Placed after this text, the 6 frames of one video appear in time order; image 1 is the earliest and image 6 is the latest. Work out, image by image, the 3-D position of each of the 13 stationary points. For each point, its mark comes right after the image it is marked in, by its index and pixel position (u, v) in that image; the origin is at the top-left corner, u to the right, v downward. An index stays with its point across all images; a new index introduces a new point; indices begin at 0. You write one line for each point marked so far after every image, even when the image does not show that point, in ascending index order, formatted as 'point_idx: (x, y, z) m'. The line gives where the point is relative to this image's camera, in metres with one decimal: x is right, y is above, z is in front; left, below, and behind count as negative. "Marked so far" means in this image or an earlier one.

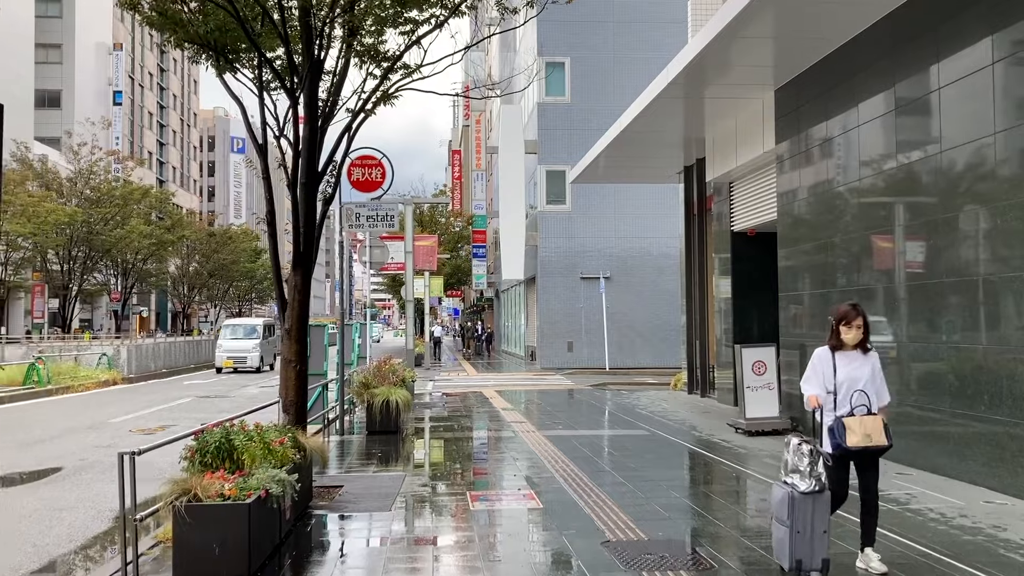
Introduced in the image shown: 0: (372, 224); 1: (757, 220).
0: (-2.2, +1.0, +12.3) m
1: (+4.4, +1.2, +14.1) m
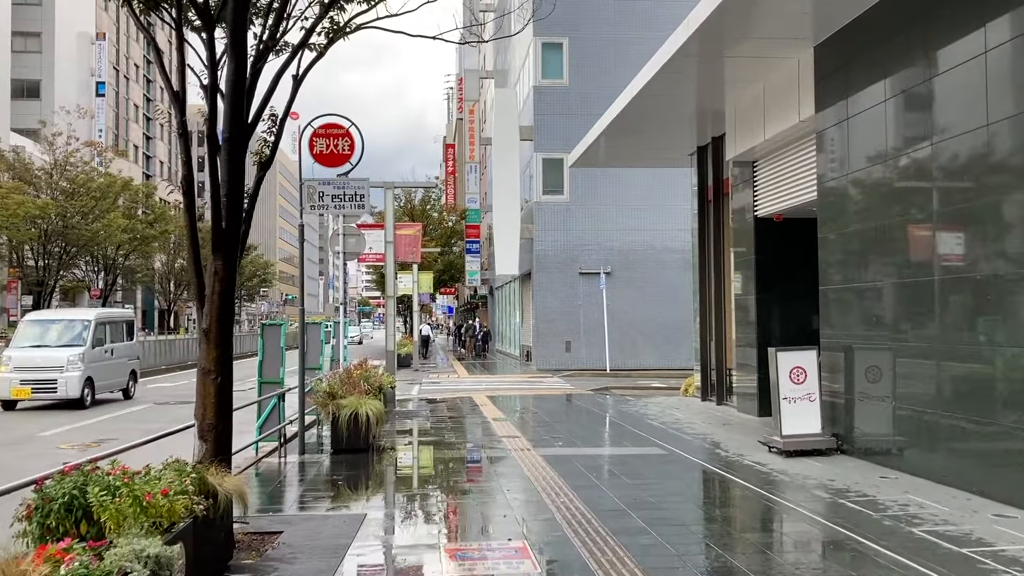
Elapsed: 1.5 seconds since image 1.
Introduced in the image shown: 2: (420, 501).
0: (-2.3, +1.1, +10.4) m
1: (+4.3, +1.3, +12.3) m
2: (-0.9, -2.2, +8.1) m
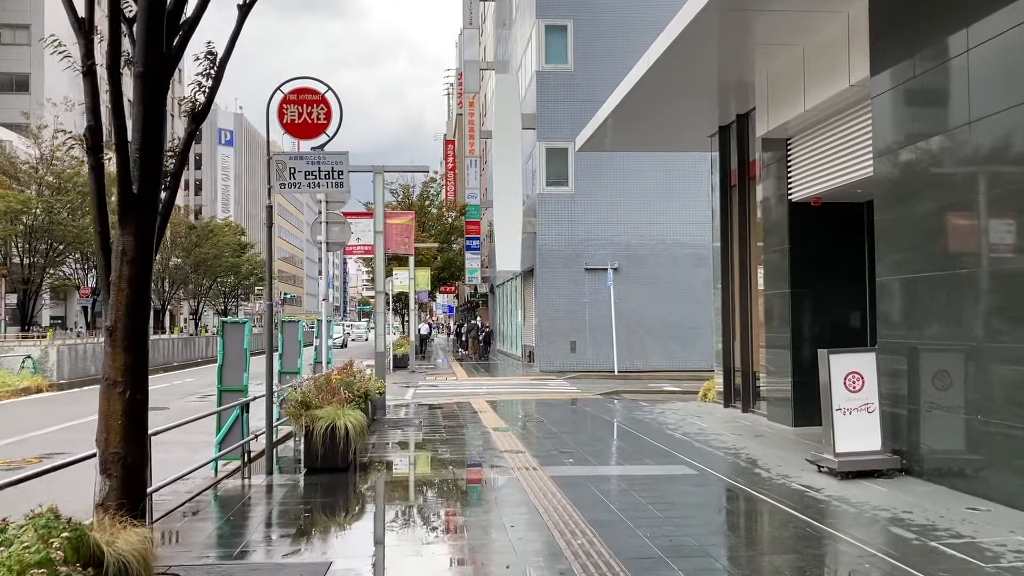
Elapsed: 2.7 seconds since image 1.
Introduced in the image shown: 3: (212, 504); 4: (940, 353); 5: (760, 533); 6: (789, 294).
0: (-2.3, +1.2, +8.9) m
1: (+4.4, +1.4, +10.8) m
2: (-0.9, -2.1, +6.6) m
3: (-3.0, -2.2, +7.8) m
4: (+4.3, -0.7, +7.8) m
5: (+2.1, -2.0, +6.3) m
6: (+4.2, -0.1, +11.7) m
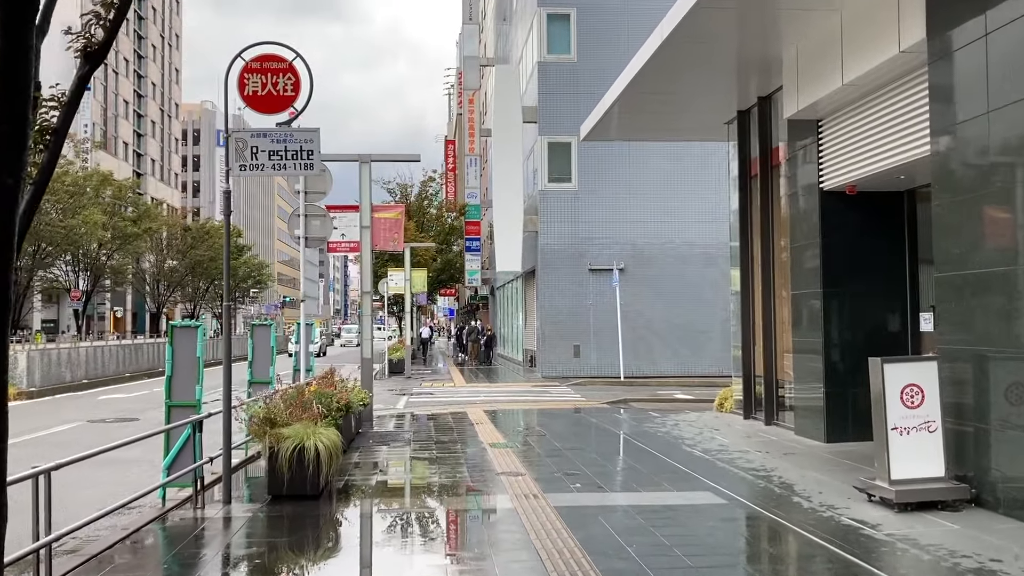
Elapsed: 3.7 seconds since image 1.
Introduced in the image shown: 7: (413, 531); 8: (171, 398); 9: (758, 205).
0: (-2.3, +1.2, +7.7) m
1: (+4.3, +1.4, +9.6) m
2: (-0.9, -2.1, +5.4) m
3: (-3.0, -2.2, +6.6) m
4: (+4.3, -0.6, +6.6) m
5: (+2.1, -2.0, +5.1) m
6: (+4.2, -0.1, +10.5) m
7: (-0.9, -2.1, +6.8) m
8: (-3.3, -1.0, +7.4) m
9: (+4.1, +1.4, +13.1) m
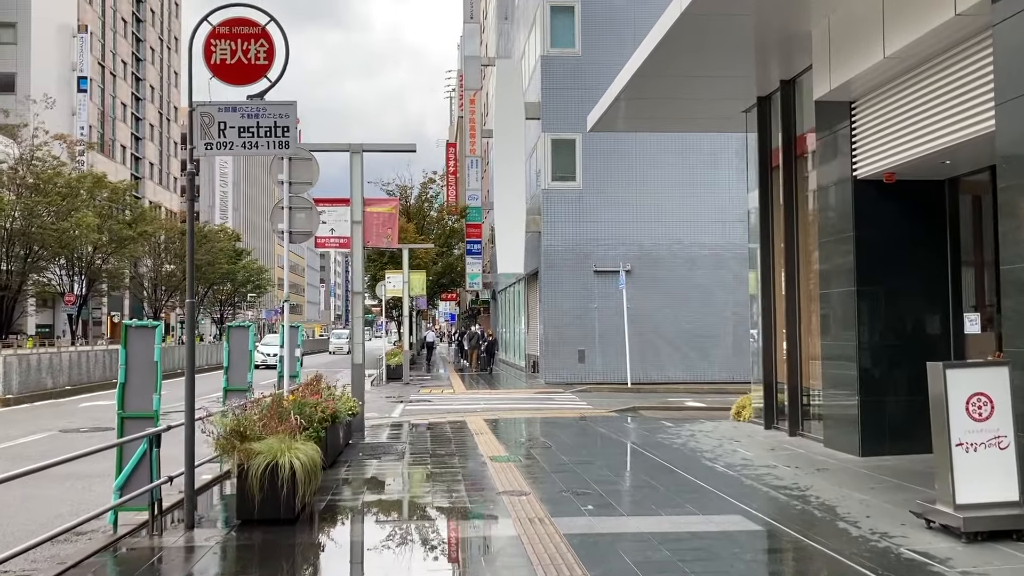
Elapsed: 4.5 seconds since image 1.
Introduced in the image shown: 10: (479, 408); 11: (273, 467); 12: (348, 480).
0: (-2.3, +1.2, +6.8) m
1: (+4.4, +1.5, +8.7) m
2: (-0.9, -2.0, +4.4) m
3: (-3.0, -2.1, +5.7) m
4: (+4.3, -0.6, +5.6) m
5: (+2.1, -1.9, +4.1) m
6: (+4.2, -0.1, +9.5) m
7: (-0.8, -2.1, +5.9) m
8: (-3.2, -1.0, +6.5) m
9: (+4.2, +1.4, +12.1) m
10: (-0.7, -2.6, +17.0) m
11: (-2.1, -1.5, +6.7) m
12: (-1.9, -2.2, +9.0) m
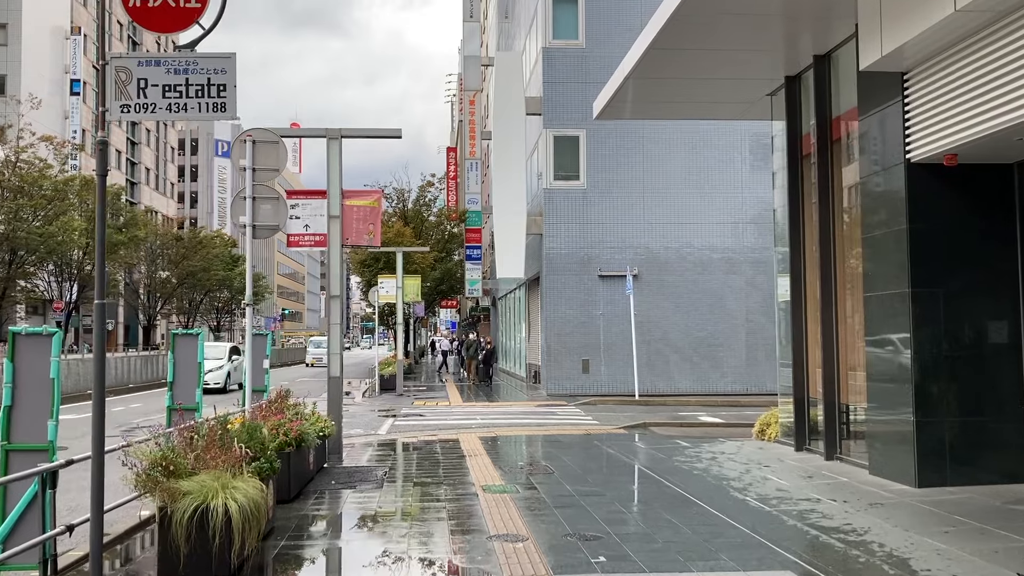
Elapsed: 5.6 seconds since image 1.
0: (-2.4, +1.3, +5.5) m
1: (+4.3, +1.5, +7.3) m
2: (-1.0, -2.0, +3.0) m
3: (-3.1, -2.1, +4.3) m
4: (+4.3, -0.6, +4.2) m
5: (+2.0, -1.9, +2.7) m
6: (+4.2, -0.1, +8.2) m
7: (-0.9, -2.1, +4.5) m
8: (-3.3, -1.0, +5.1) m
9: (+4.1, +1.4, +10.8) m
10: (-0.8, -2.7, +15.6) m
11: (-2.1, -1.5, +5.3) m
12: (-1.9, -2.2, +7.6) m
